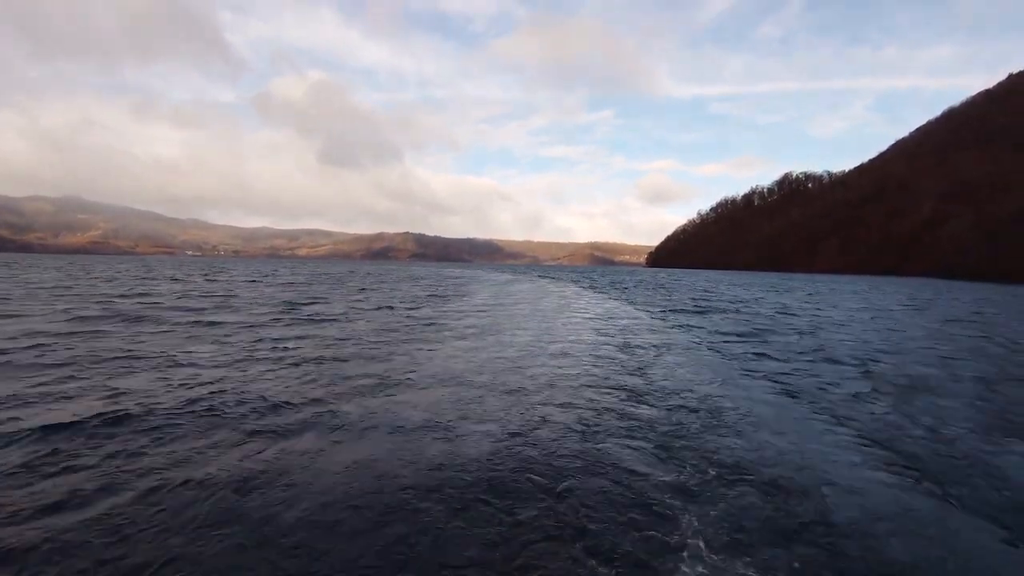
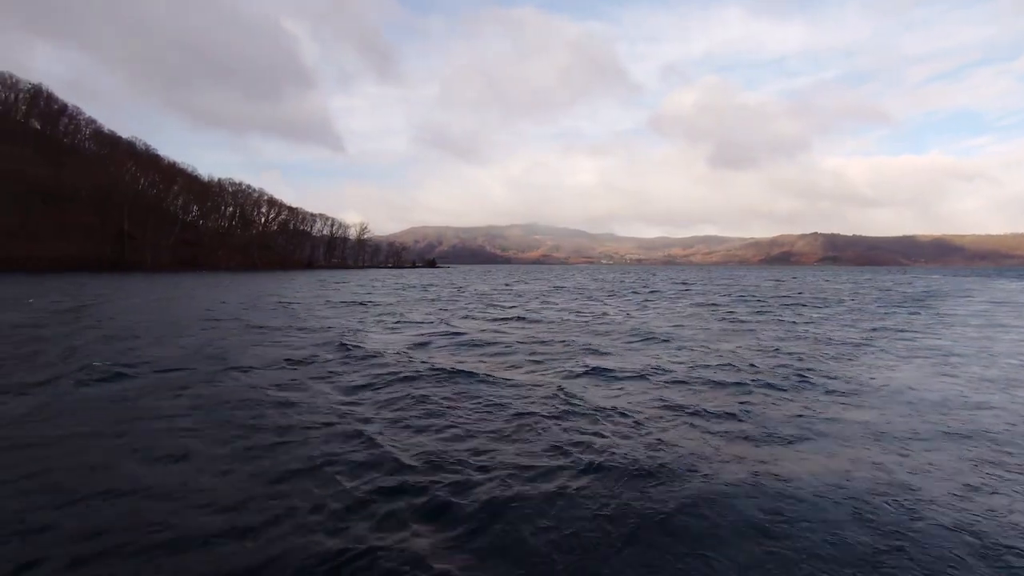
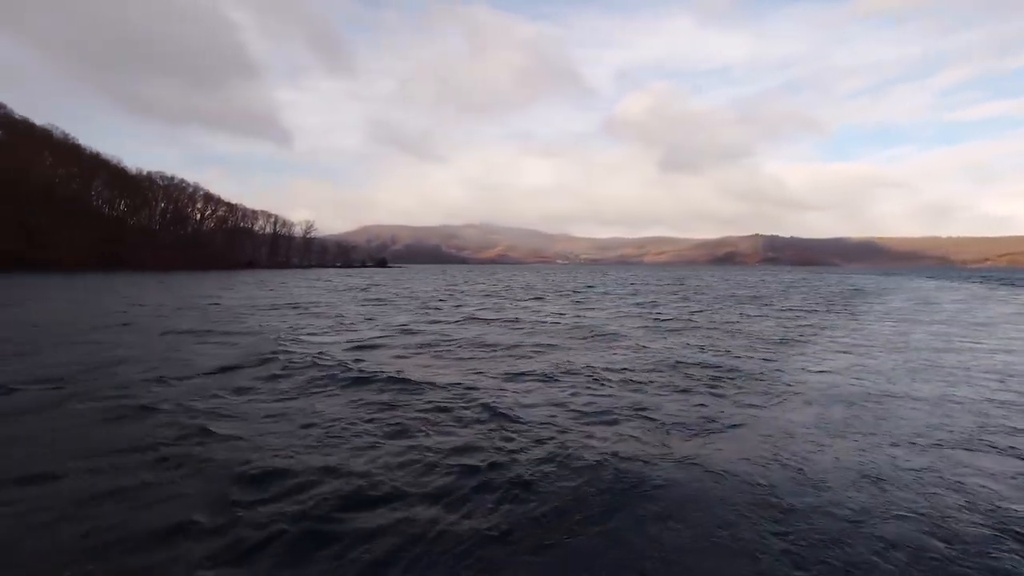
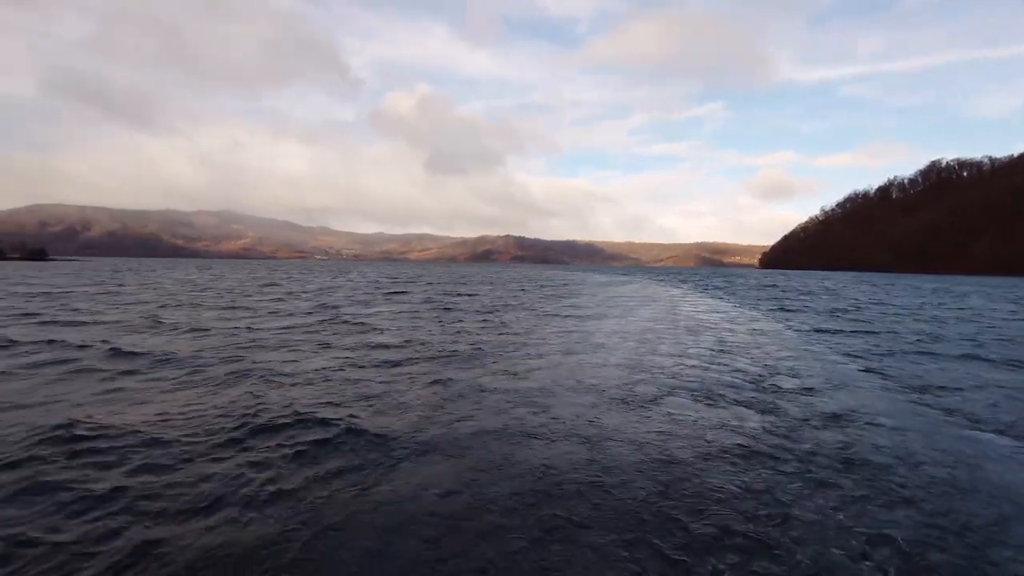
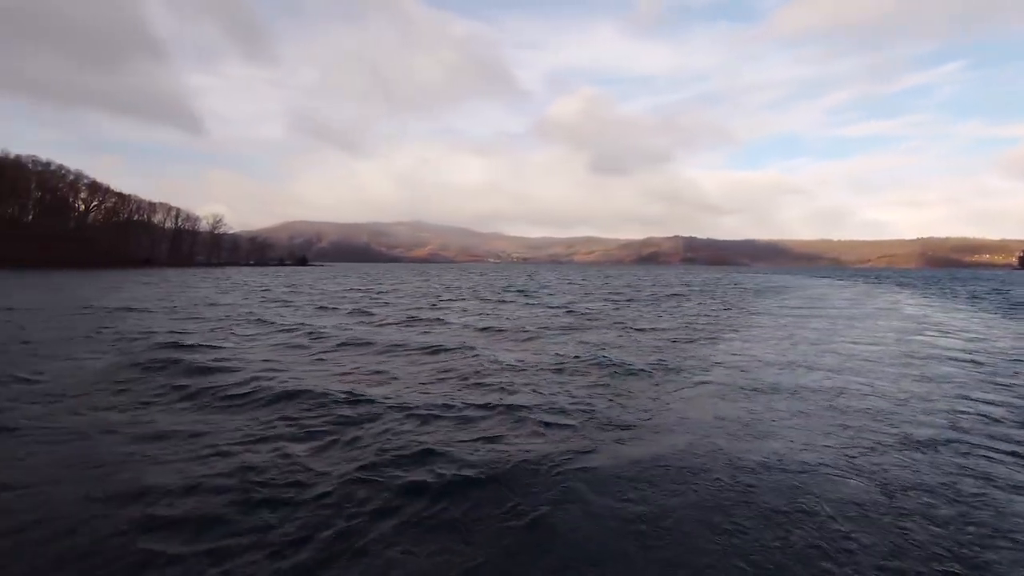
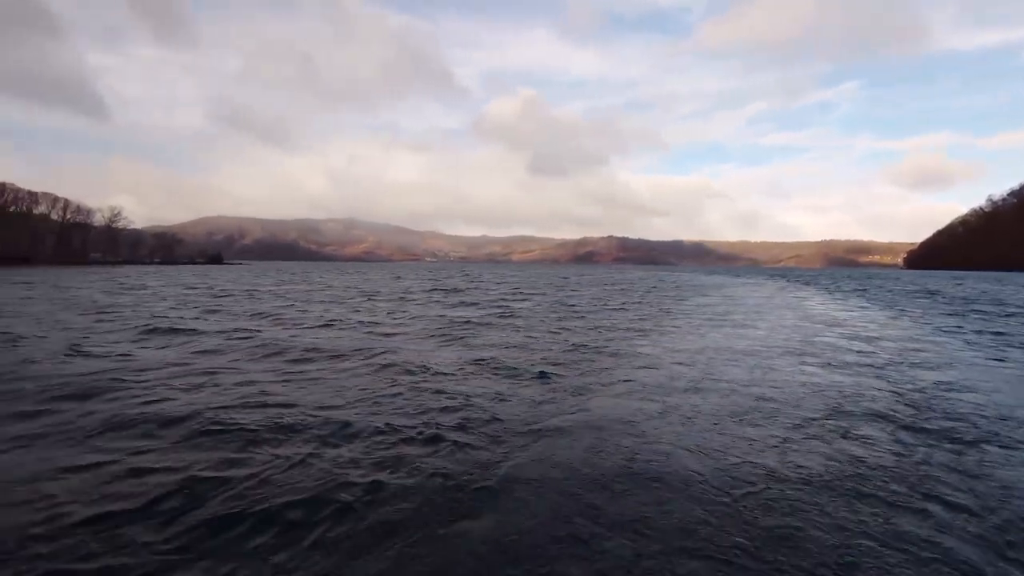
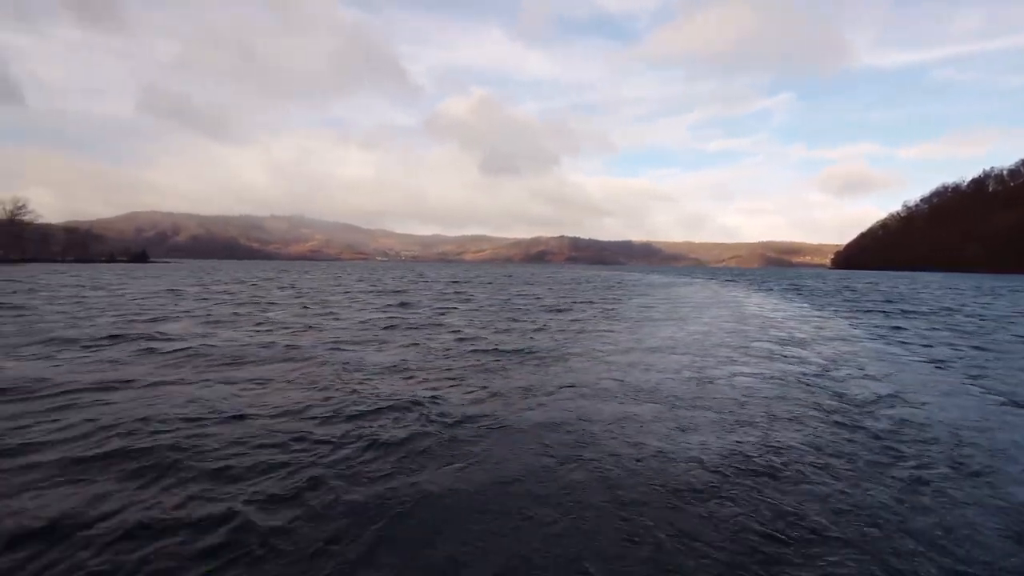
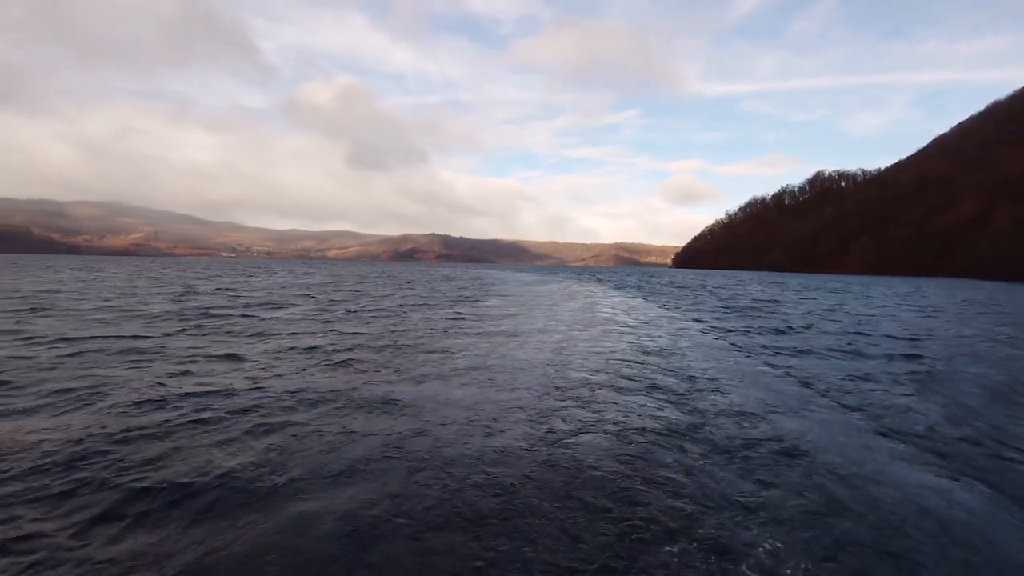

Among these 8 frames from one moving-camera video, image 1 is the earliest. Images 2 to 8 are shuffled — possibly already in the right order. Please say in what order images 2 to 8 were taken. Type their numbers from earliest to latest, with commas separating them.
8, 4, 7, 6, 5, 3, 2
